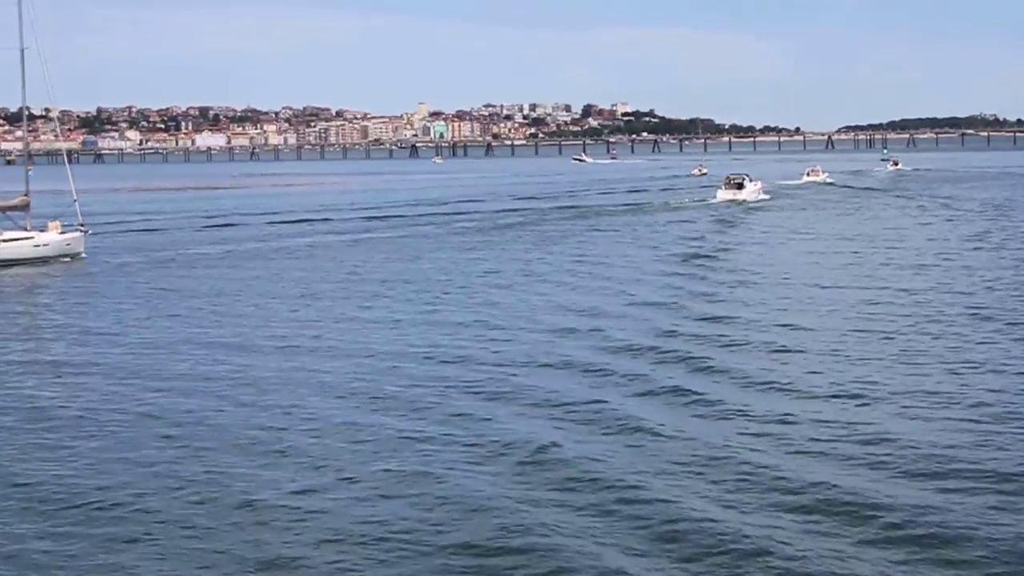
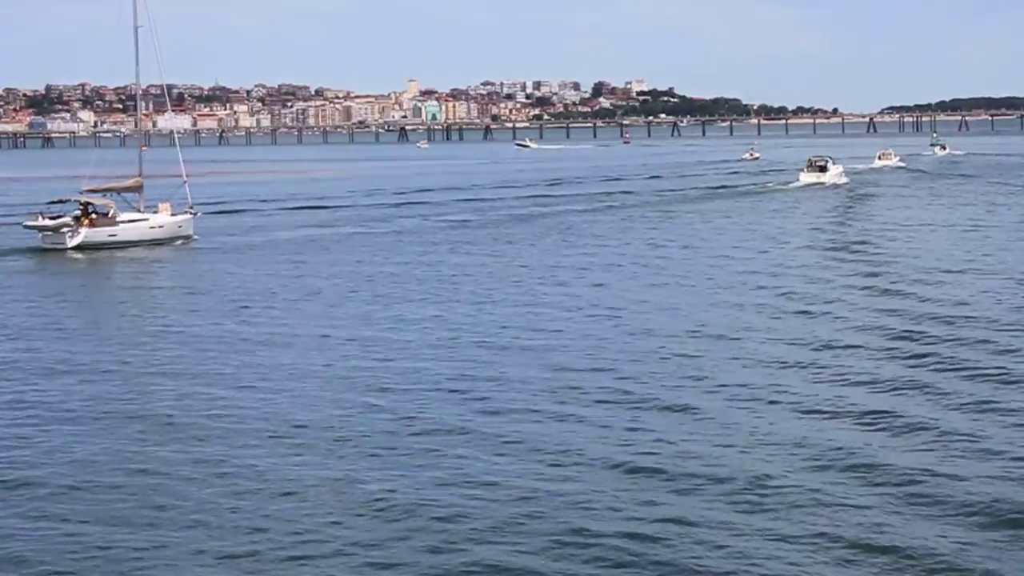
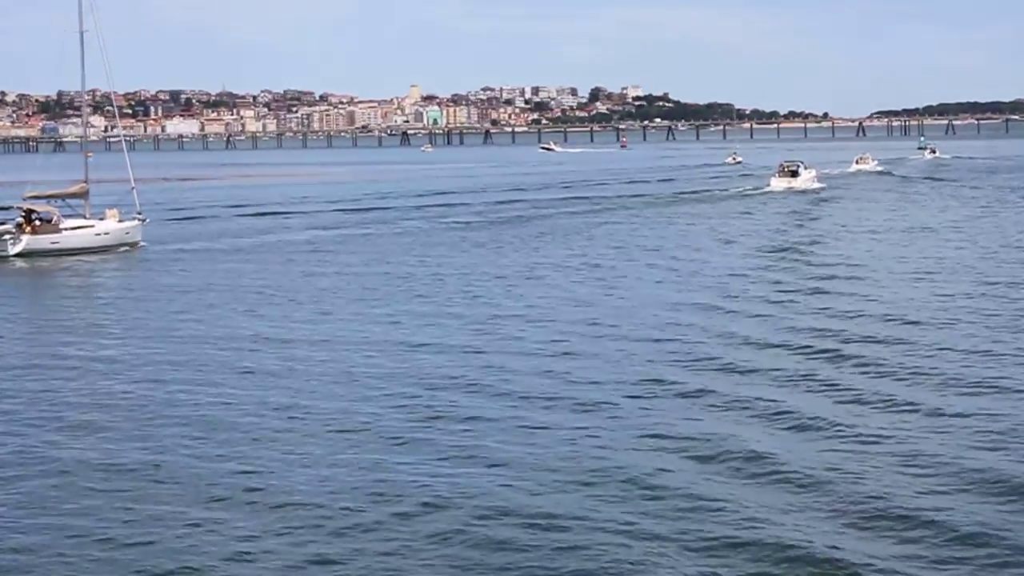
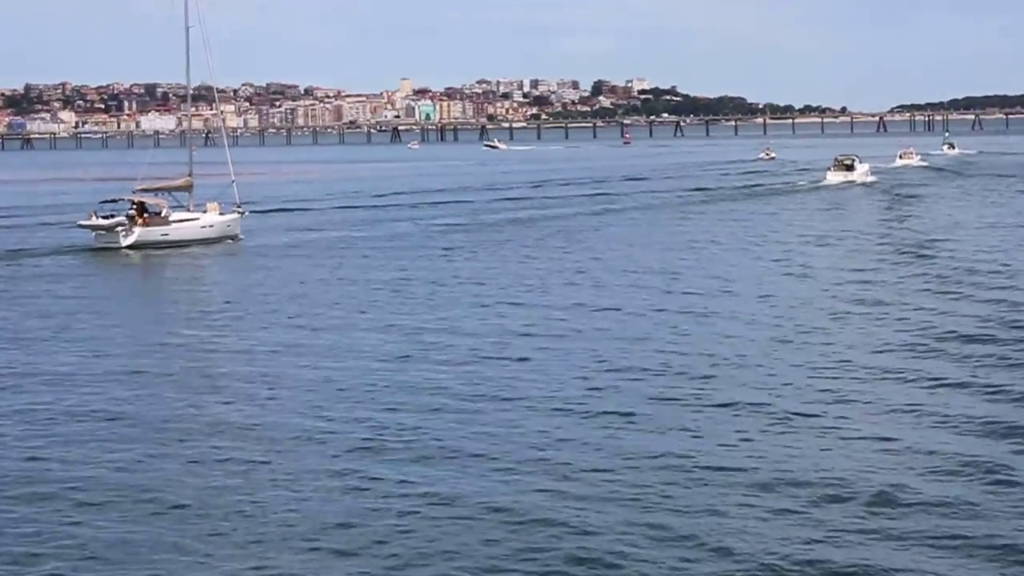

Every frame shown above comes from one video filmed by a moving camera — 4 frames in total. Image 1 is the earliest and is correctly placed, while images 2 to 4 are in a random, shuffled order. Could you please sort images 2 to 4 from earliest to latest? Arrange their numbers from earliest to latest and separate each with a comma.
3, 2, 4
